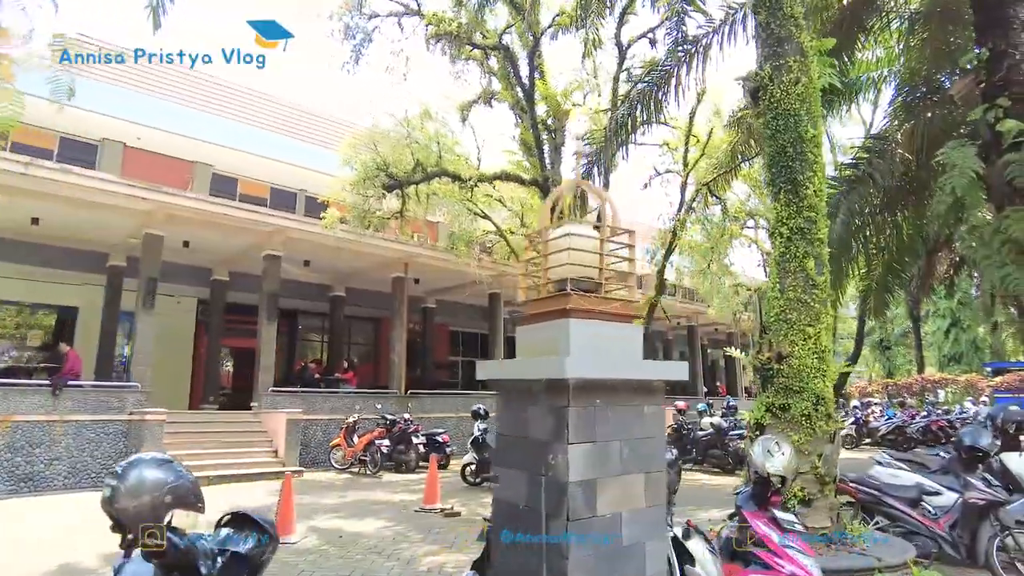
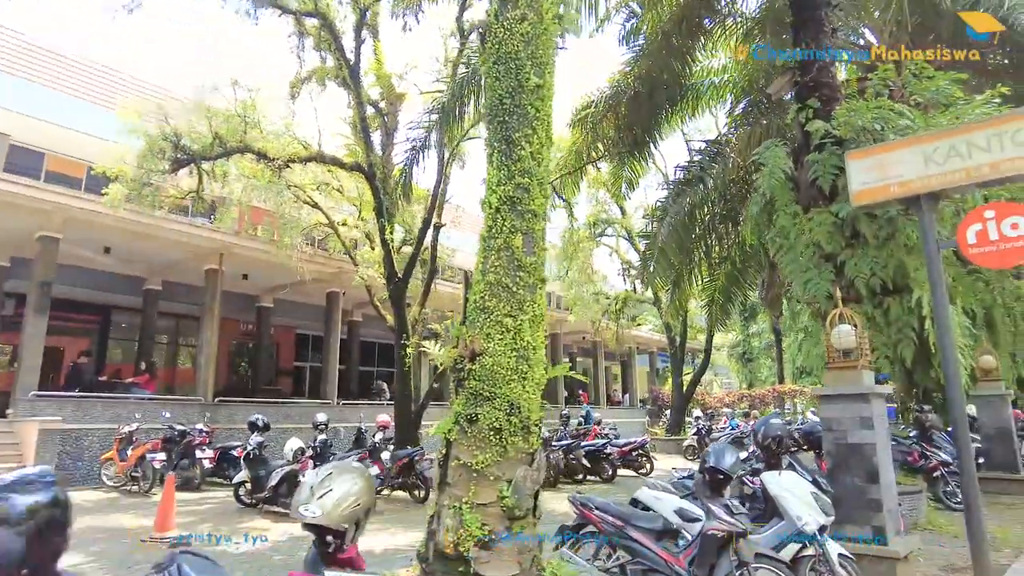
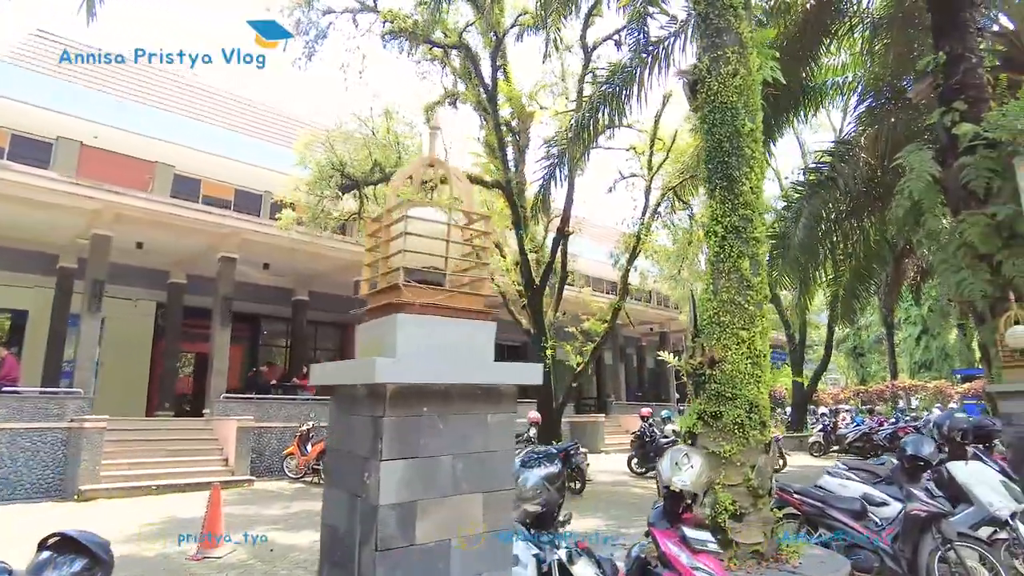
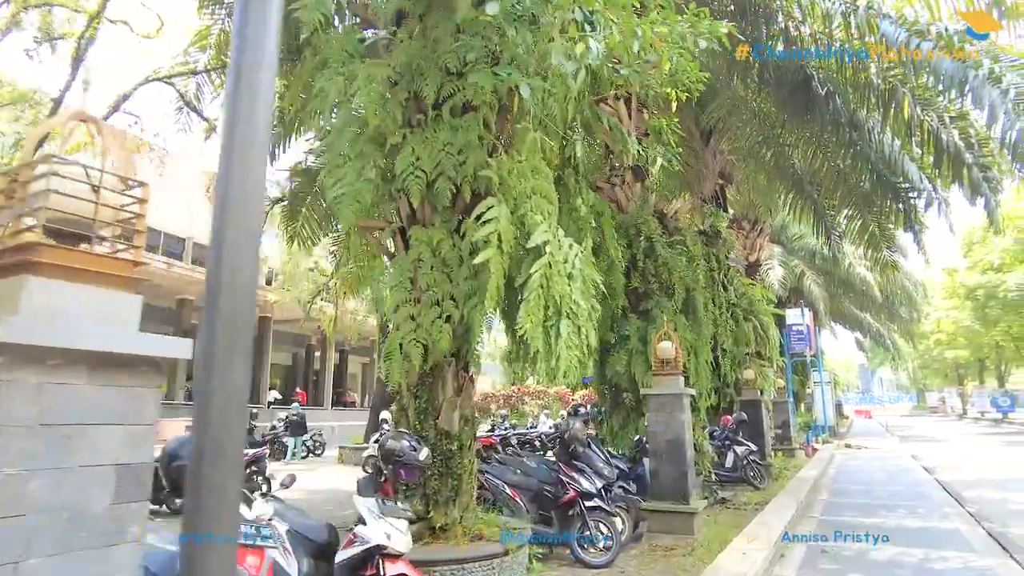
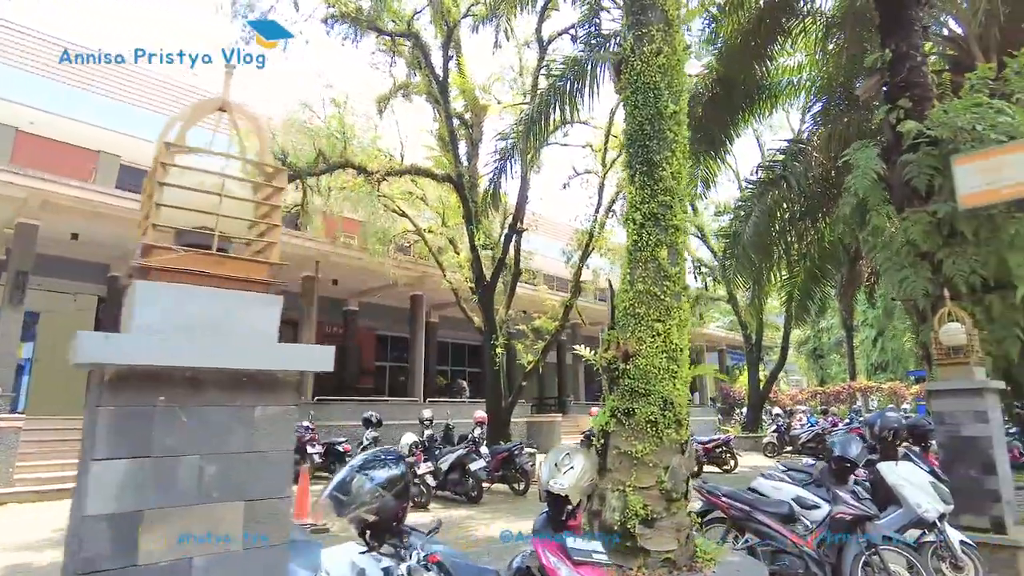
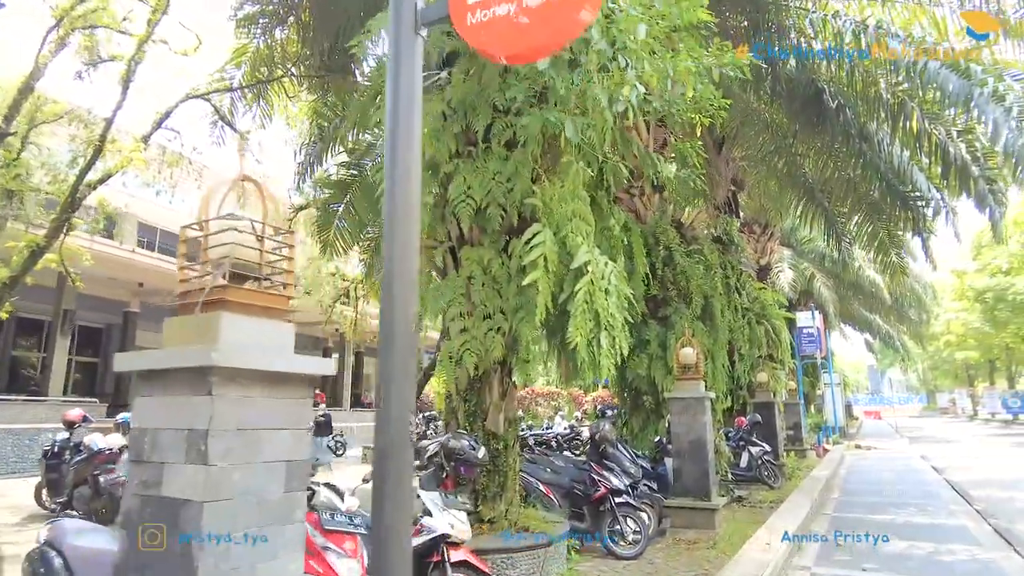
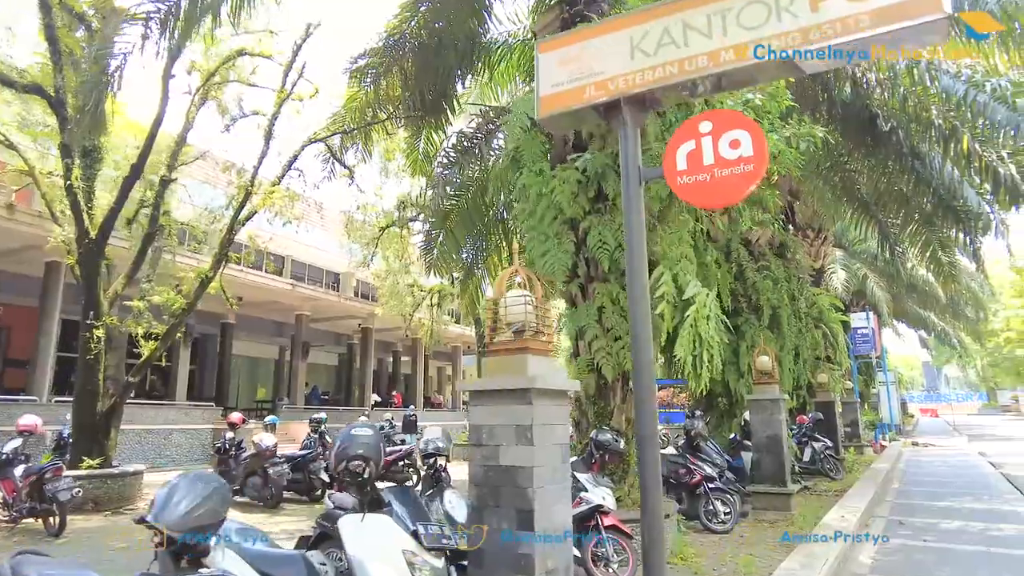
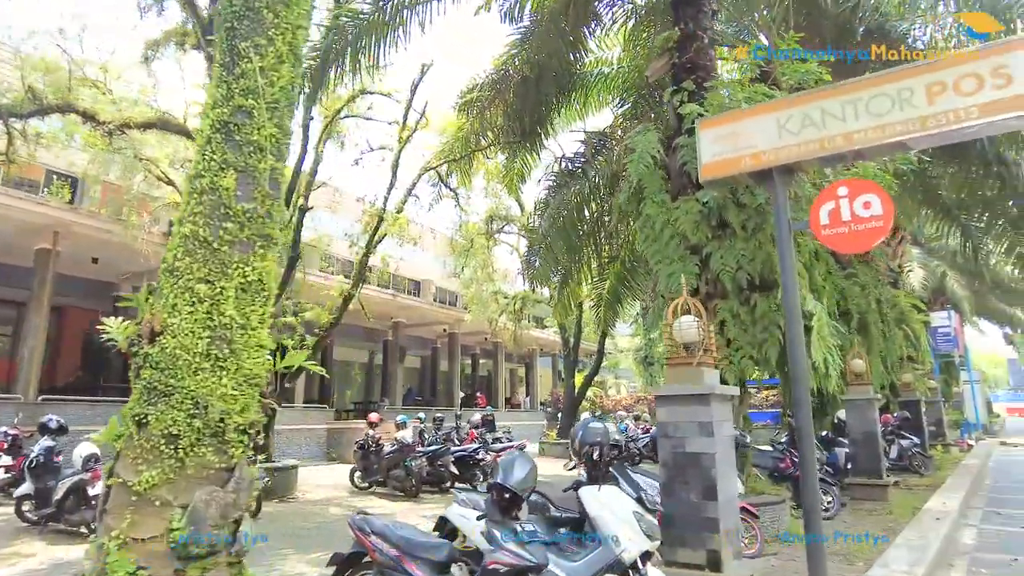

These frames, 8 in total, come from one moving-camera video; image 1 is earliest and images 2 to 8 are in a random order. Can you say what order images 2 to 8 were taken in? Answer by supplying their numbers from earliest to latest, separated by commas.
3, 5, 2, 8, 7, 6, 4
